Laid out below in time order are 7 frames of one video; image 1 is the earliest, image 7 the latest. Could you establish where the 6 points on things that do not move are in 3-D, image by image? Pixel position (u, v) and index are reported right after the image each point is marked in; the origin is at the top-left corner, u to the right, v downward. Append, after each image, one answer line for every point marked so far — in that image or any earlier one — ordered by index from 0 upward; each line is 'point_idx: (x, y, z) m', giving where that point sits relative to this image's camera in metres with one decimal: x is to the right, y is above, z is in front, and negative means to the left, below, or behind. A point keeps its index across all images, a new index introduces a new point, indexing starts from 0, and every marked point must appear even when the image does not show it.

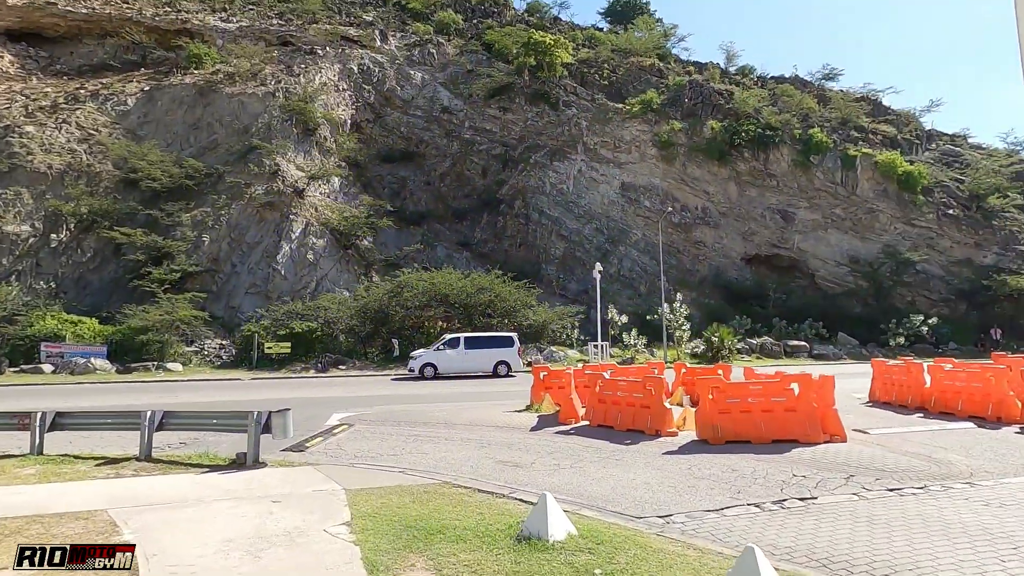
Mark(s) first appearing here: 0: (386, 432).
0: (-2.4, -2.8, +10.3) m
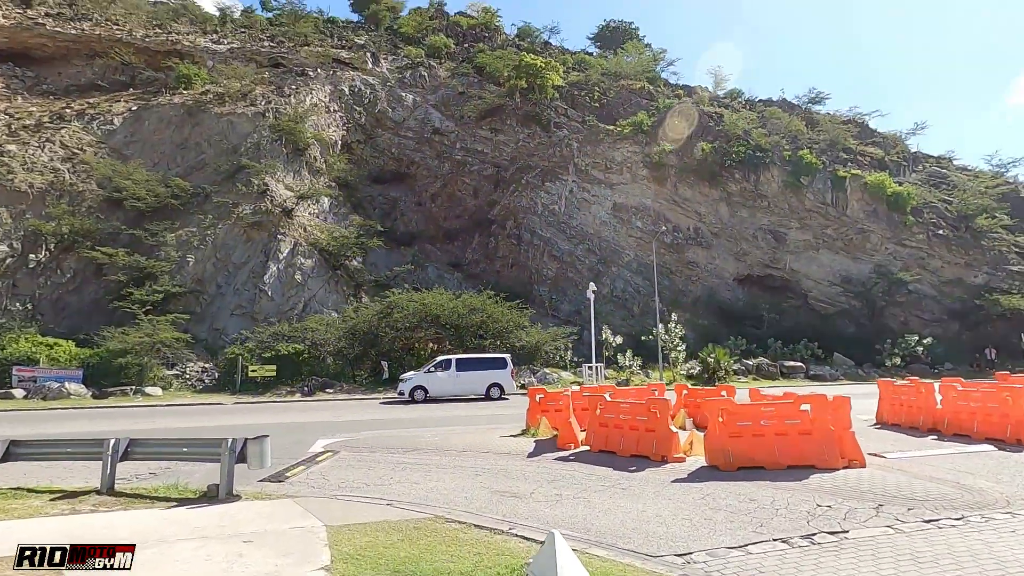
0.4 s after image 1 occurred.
0: (-2.4, -3.1, +9.6) m
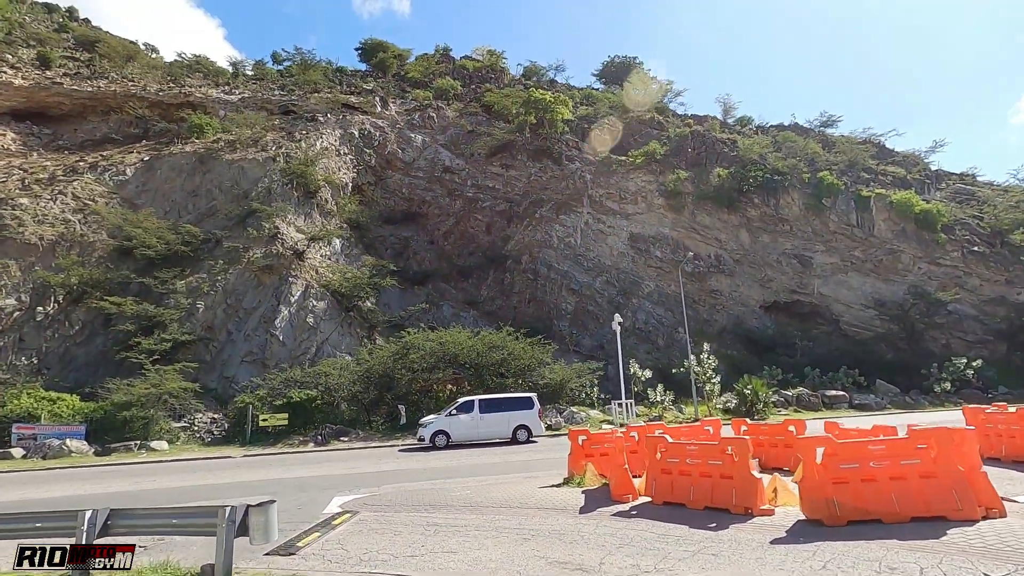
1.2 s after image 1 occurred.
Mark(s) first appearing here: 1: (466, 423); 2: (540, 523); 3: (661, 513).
0: (-1.7, -3.6, +8.2) m
1: (-1.7, -4.9, +19.5) m
2: (+0.4, -3.3, +7.7) m
3: (+2.1, -3.2, +7.7) m
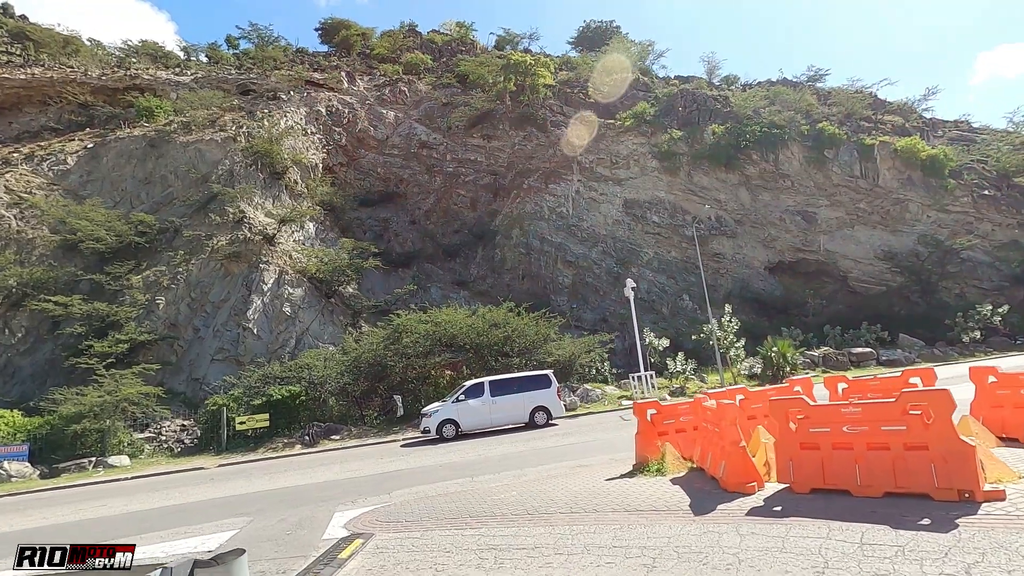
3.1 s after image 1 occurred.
0: (-0.8, -2.7, +5.7) m
1: (-1.1, -3.8, +16.9) m
2: (+1.3, -2.4, +5.3) m
3: (+3.0, -2.1, +5.4) m
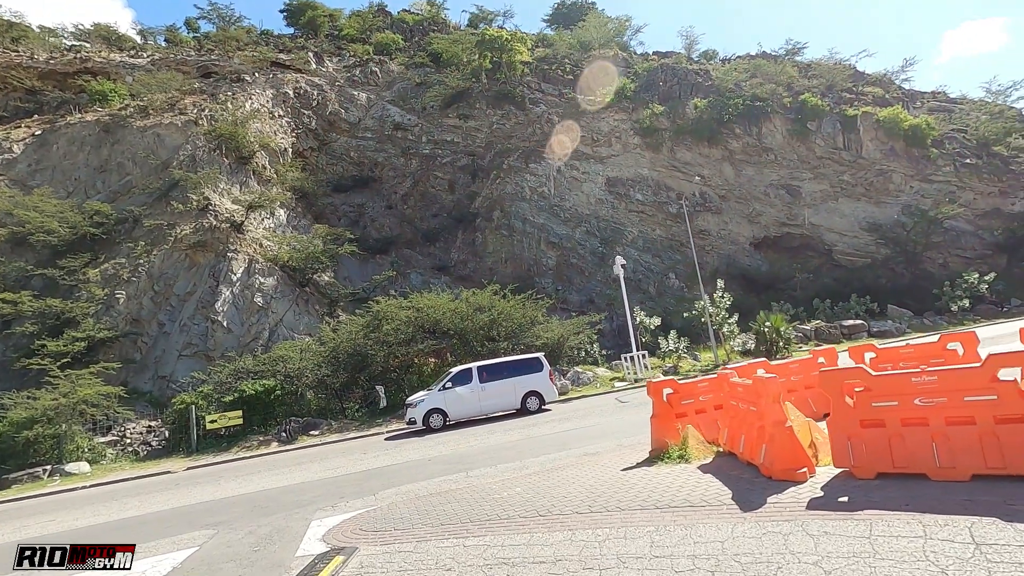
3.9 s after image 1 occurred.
0: (-0.7, -2.4, +4.7) m
1: (-1.4, -3.2, +15.9) m
2: (+1.4, -2.0, +4.3) m
3: (+3.1, -1.7, +4.5) m
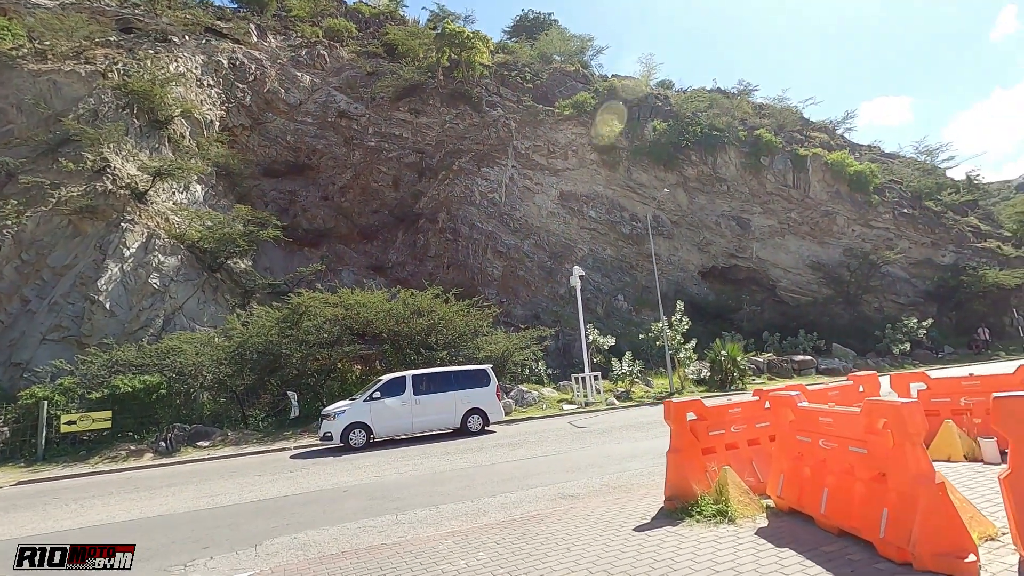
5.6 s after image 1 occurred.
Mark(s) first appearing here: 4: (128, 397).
0: (-0.7, -1.9, +2.2) m
1: (-2.9, -3.0, +13.3) m
2: (+1.4, -1.7, +2.1) m
3: (+3.1, -1.5, +2.5) m
4: (-11.4, -3.2, +16.1) m
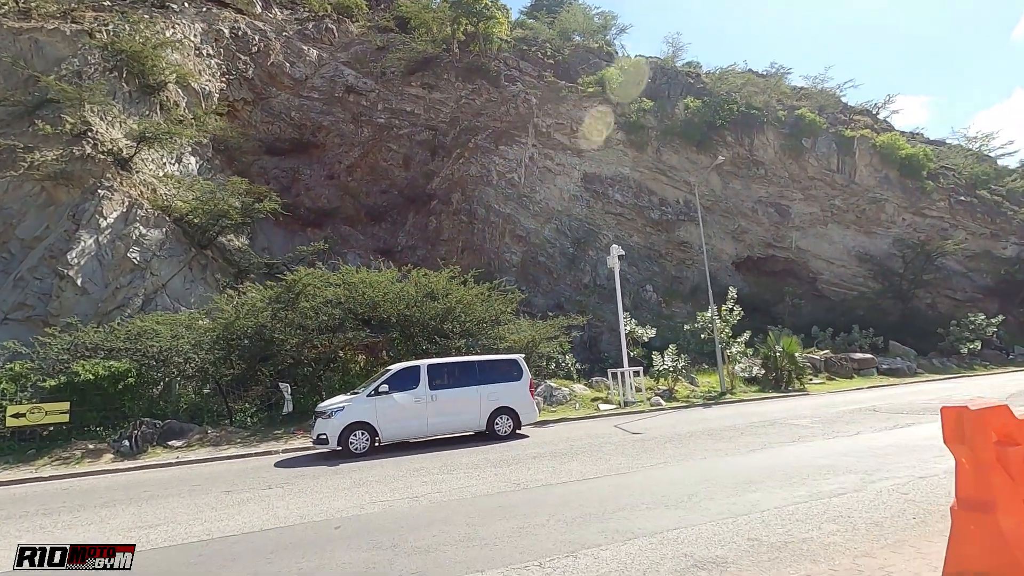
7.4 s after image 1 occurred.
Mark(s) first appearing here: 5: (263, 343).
0: (-0.1, -1.4, -0.4) m
1: (-2.1, -2.4, +10.7) m
2: (+2.1, -1.2, -0.5) m
3: (+3.8, -1.1, -0.2) m
4: (-10.5, -2.5, +13.6) m
5: (-7.3, -1.6, +15.8) m
